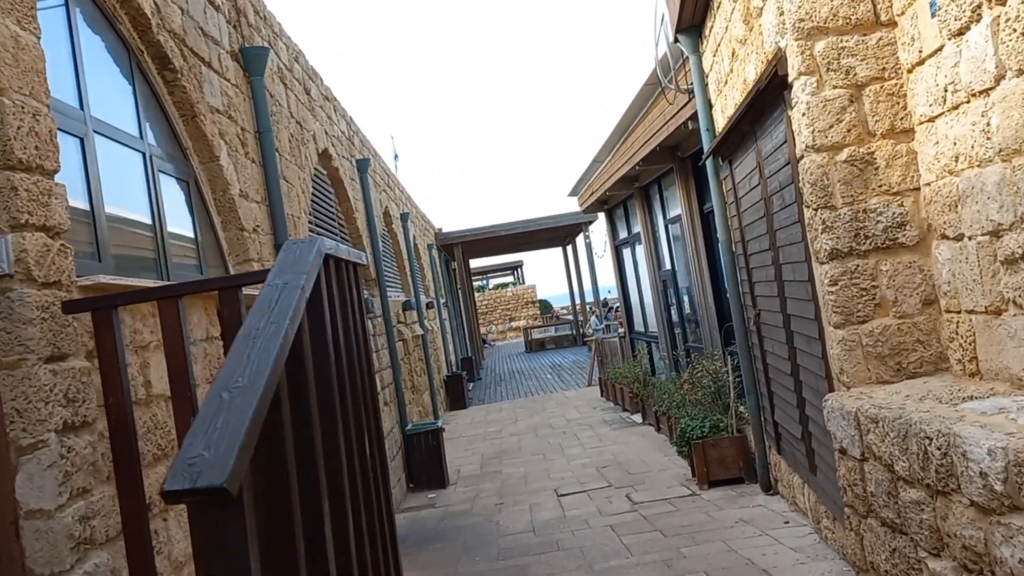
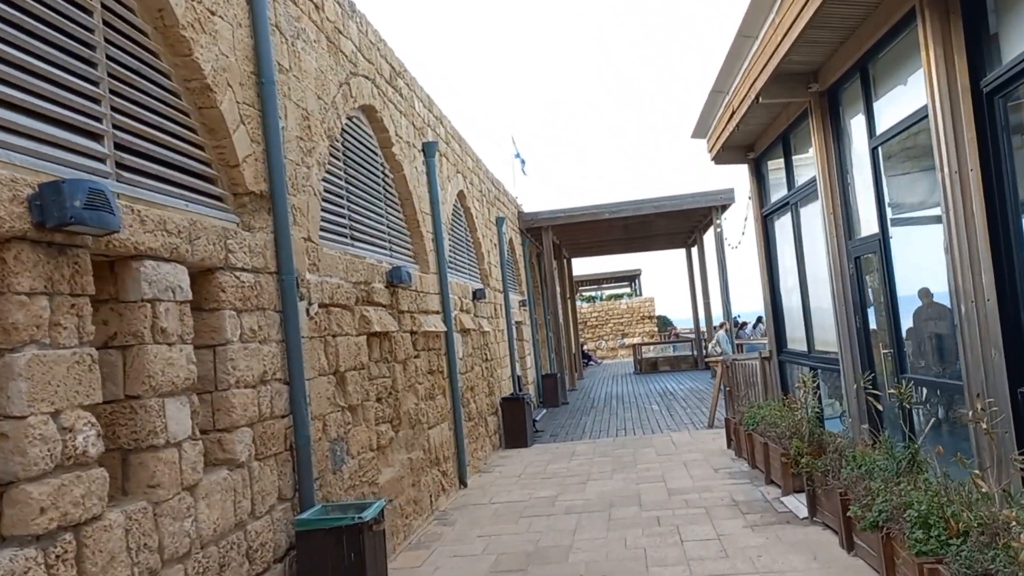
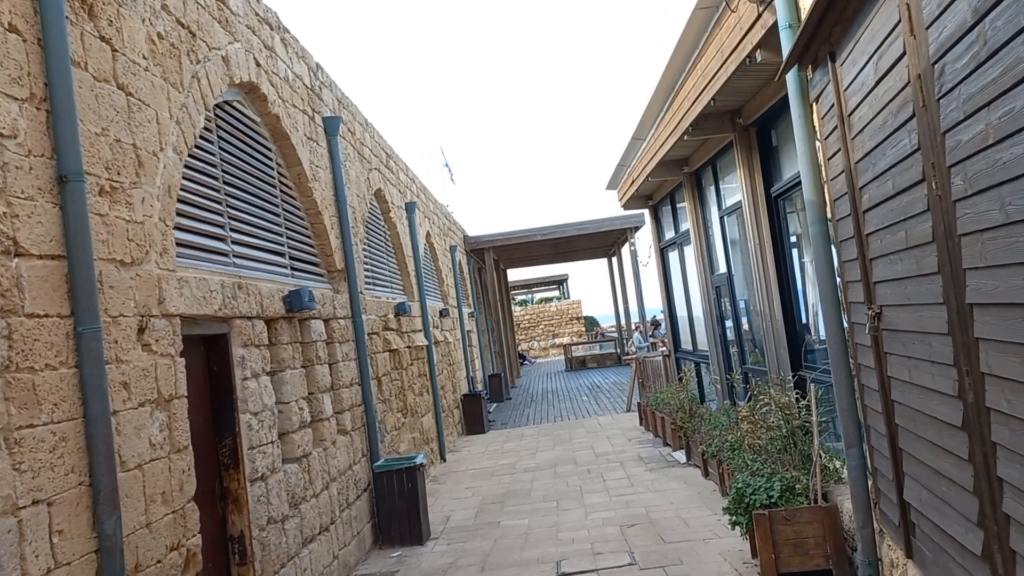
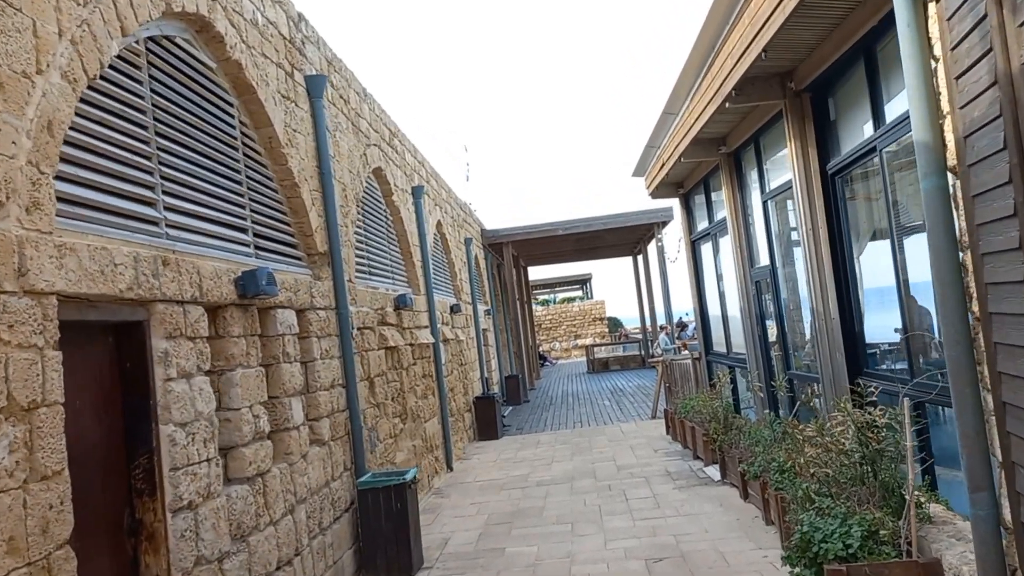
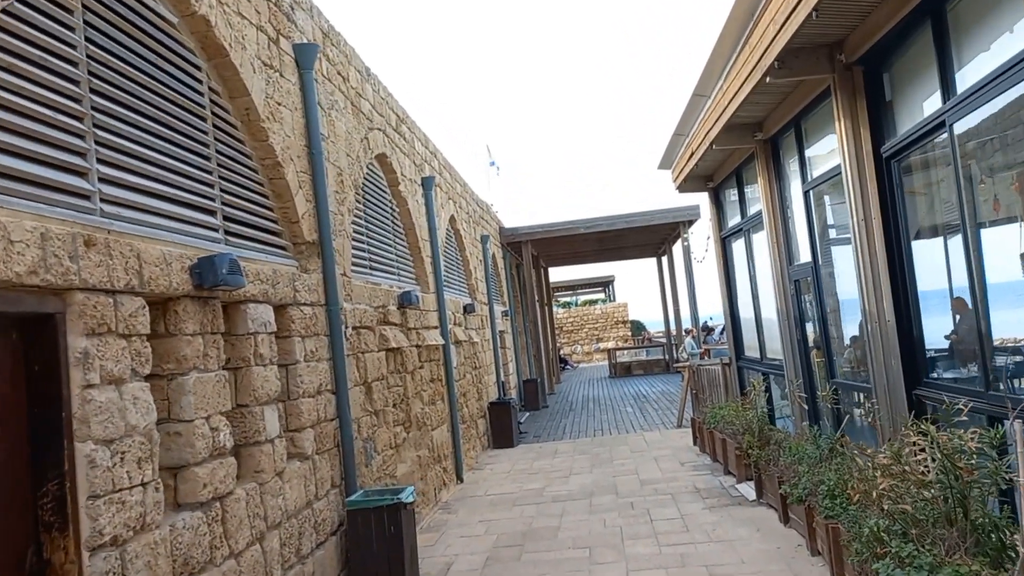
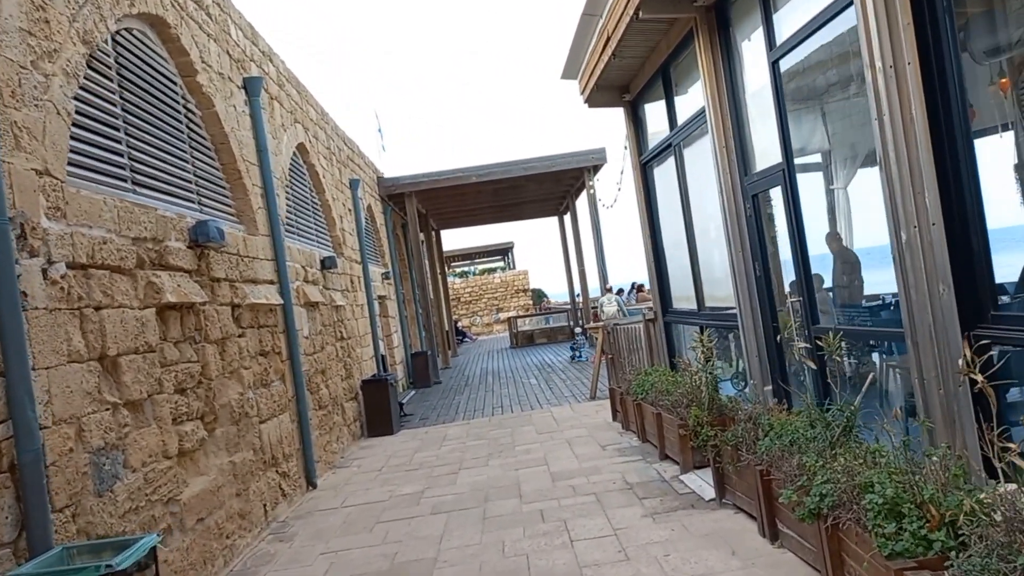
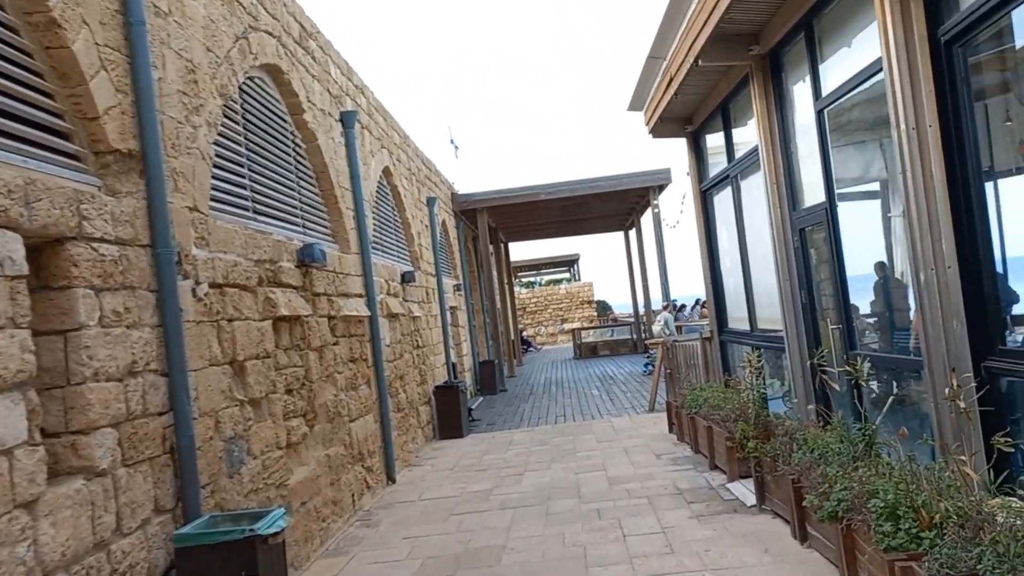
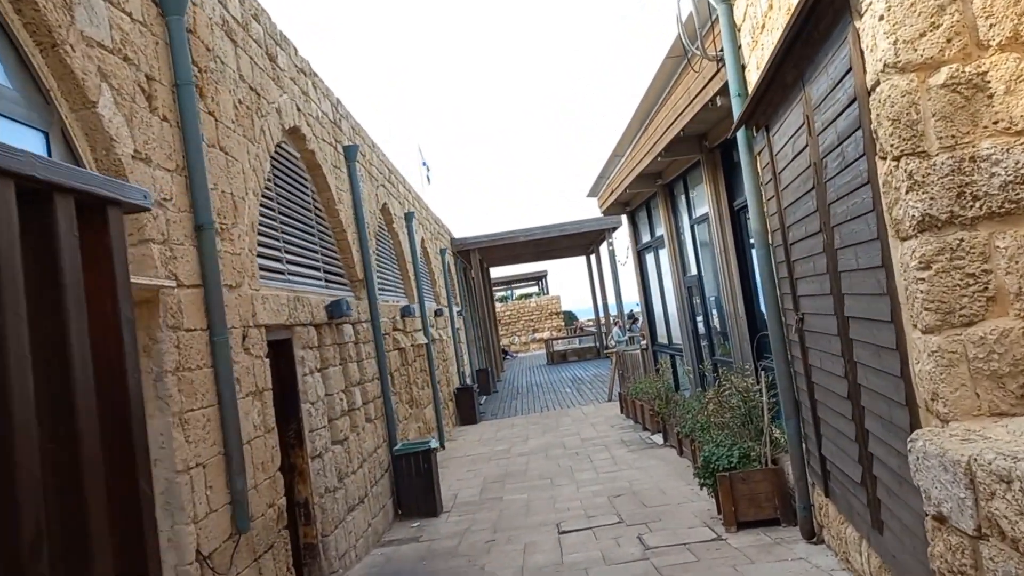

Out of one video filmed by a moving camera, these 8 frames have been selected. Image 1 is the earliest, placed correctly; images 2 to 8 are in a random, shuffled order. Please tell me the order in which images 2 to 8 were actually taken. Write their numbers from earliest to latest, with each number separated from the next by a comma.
8, 3, 4, 5, 2, 7, 6
